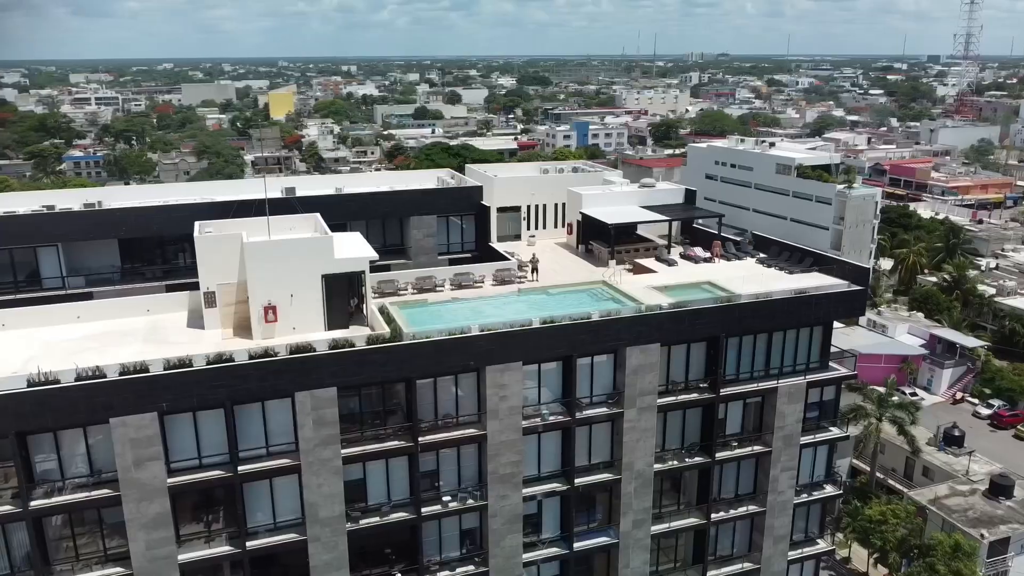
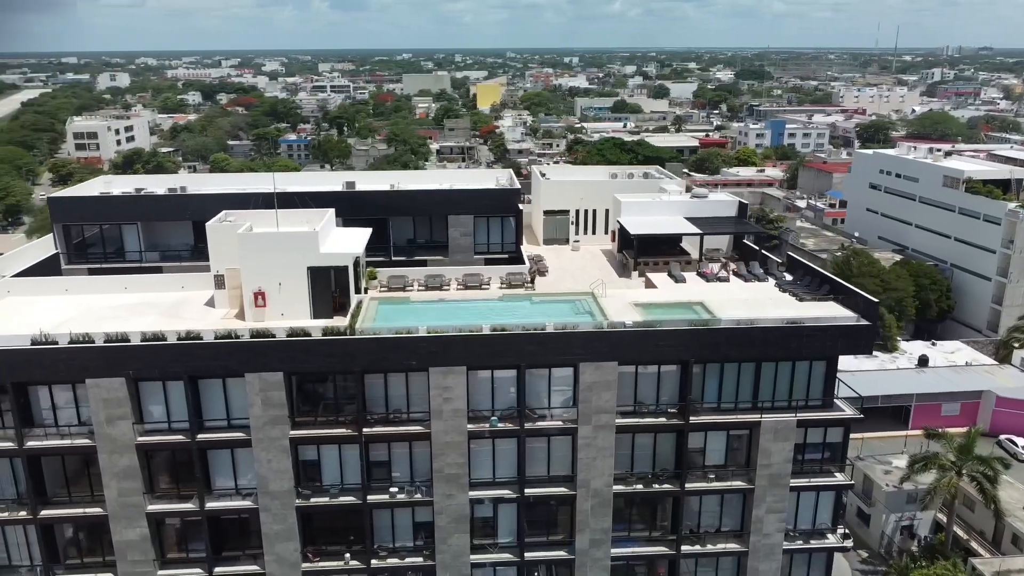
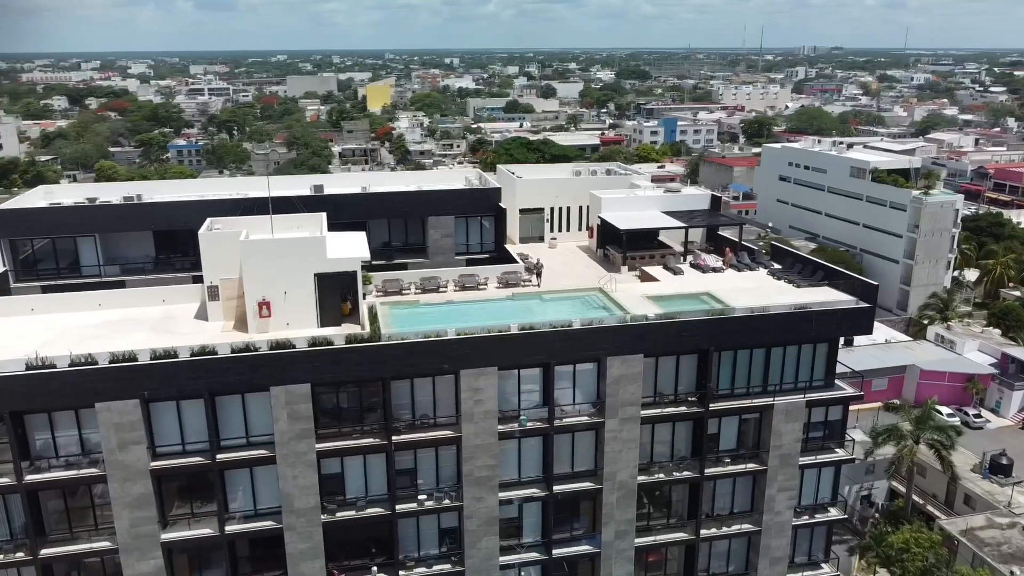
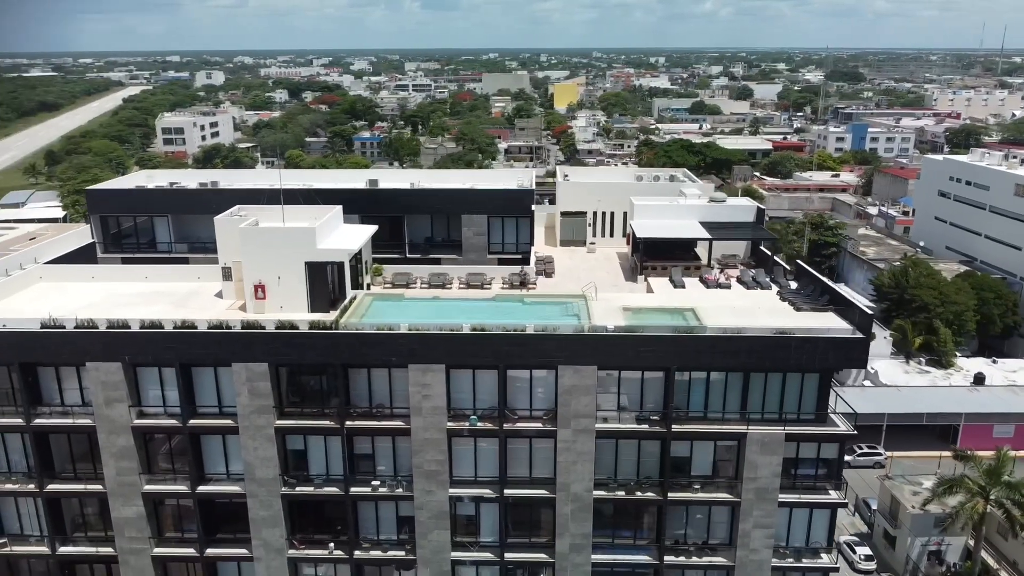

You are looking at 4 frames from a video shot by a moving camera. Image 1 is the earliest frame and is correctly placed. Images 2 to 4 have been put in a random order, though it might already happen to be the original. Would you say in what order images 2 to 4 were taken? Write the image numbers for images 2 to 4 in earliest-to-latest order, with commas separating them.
3, 2, 4
